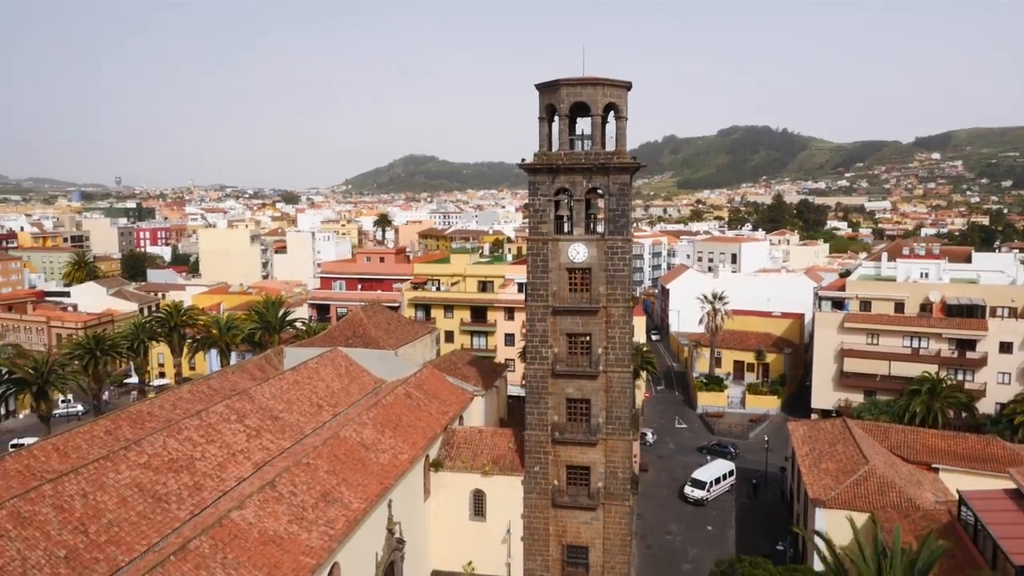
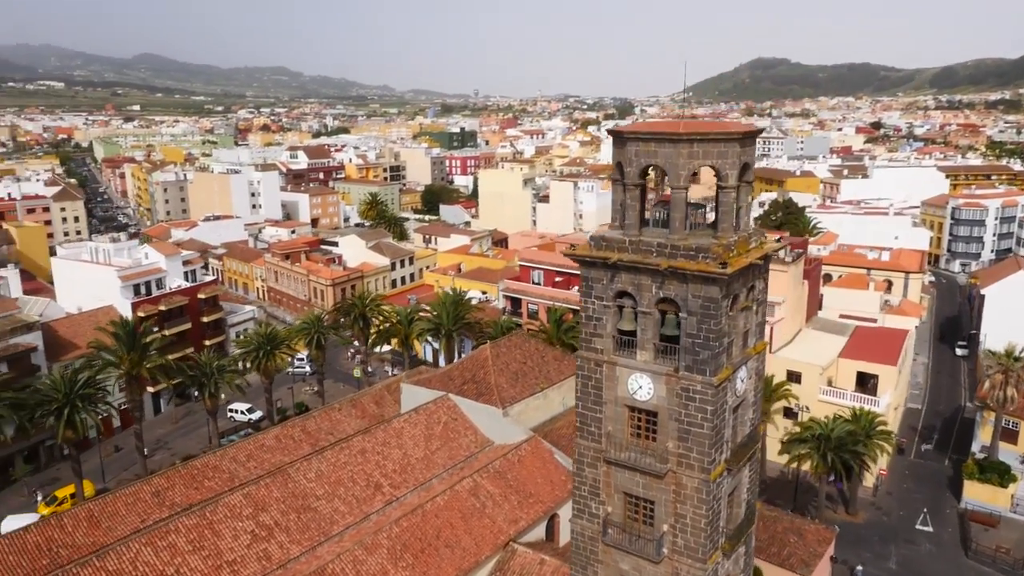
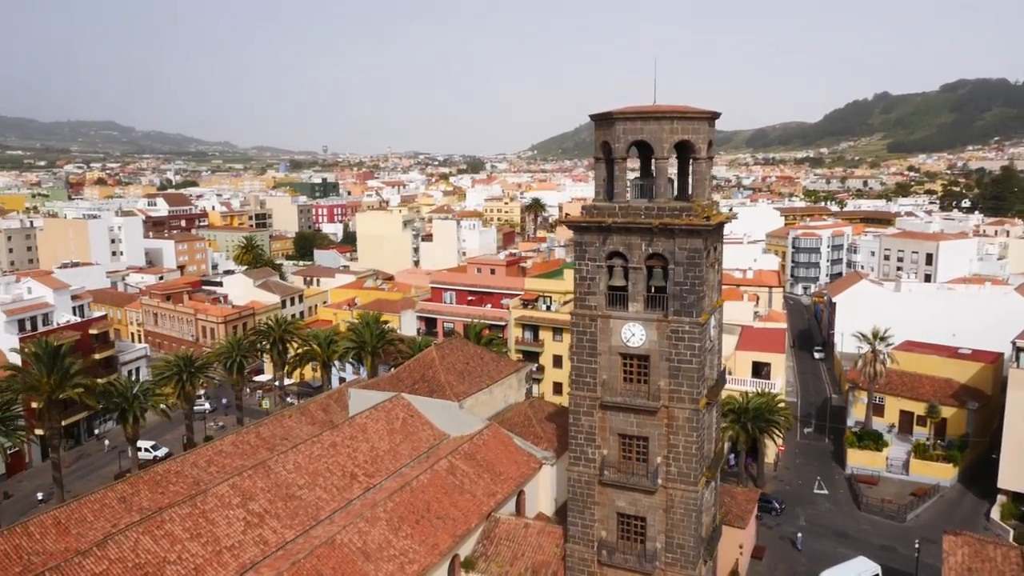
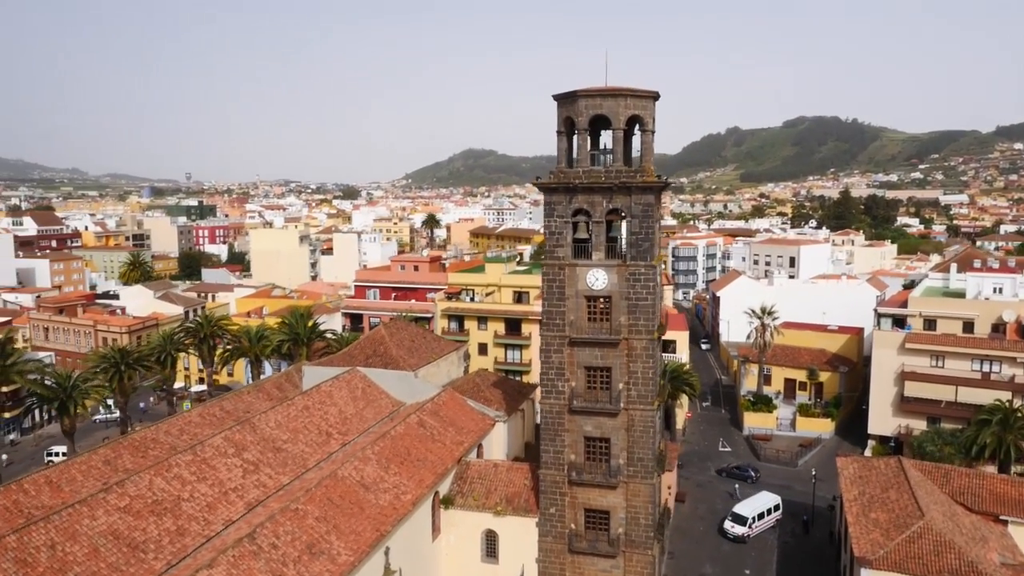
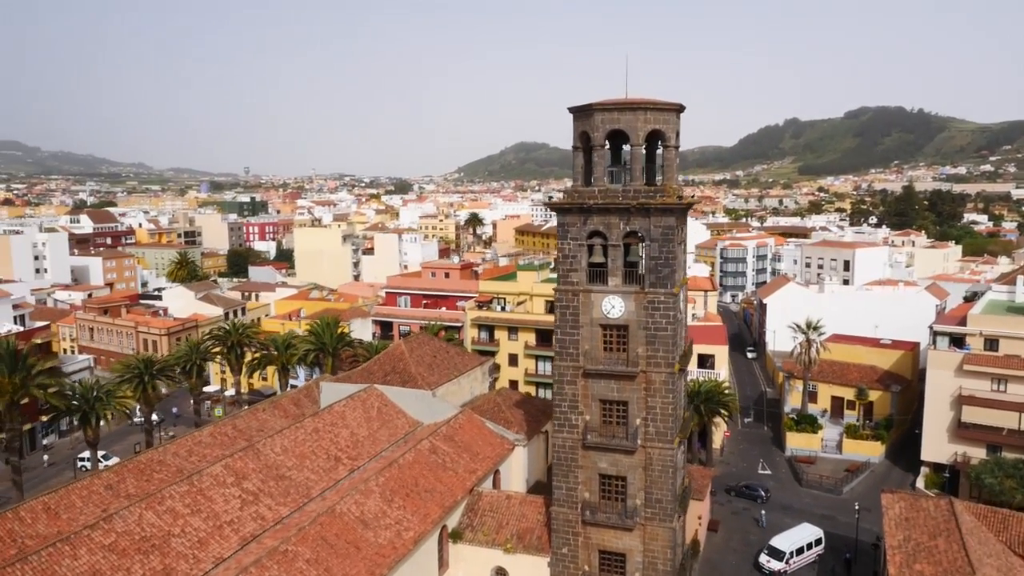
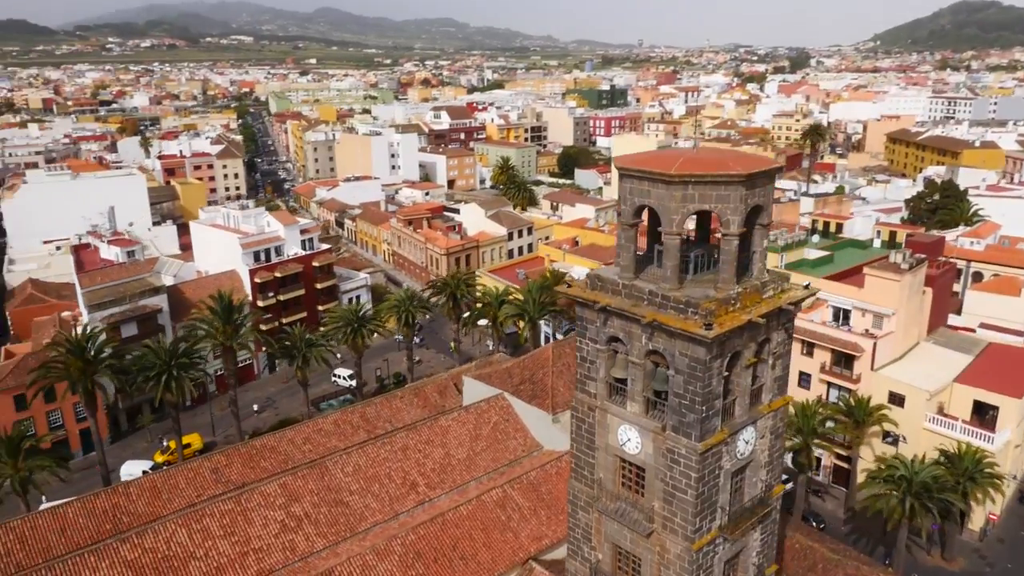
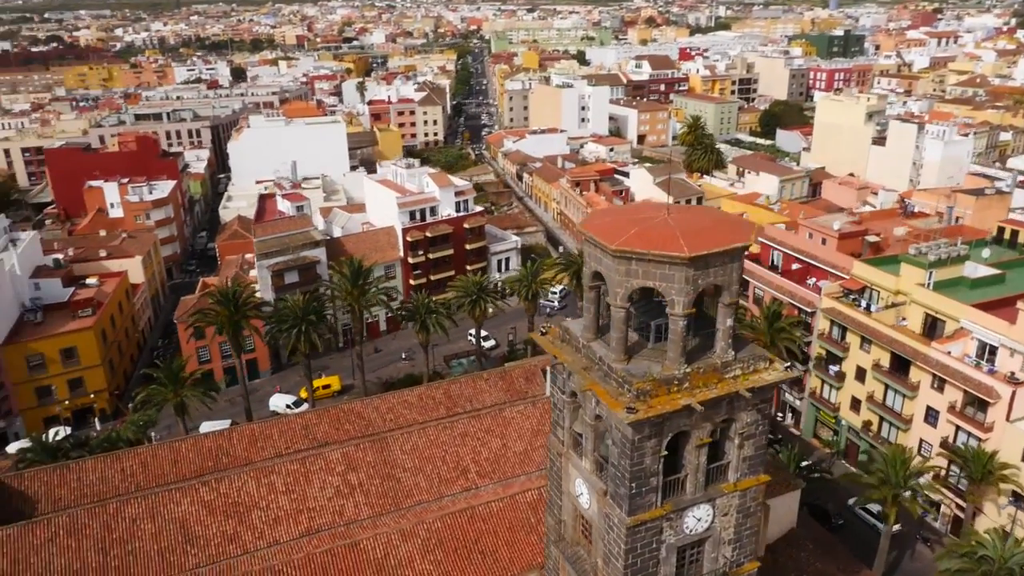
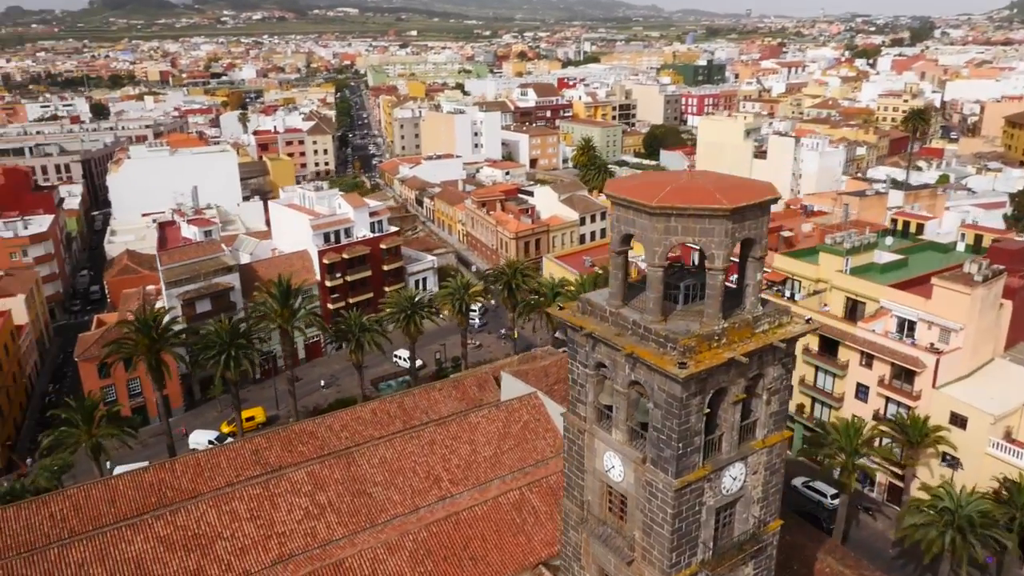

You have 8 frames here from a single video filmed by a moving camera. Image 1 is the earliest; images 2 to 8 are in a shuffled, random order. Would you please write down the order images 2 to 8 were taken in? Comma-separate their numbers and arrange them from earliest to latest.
4, 5, 3, 2, 6, 8, 7
